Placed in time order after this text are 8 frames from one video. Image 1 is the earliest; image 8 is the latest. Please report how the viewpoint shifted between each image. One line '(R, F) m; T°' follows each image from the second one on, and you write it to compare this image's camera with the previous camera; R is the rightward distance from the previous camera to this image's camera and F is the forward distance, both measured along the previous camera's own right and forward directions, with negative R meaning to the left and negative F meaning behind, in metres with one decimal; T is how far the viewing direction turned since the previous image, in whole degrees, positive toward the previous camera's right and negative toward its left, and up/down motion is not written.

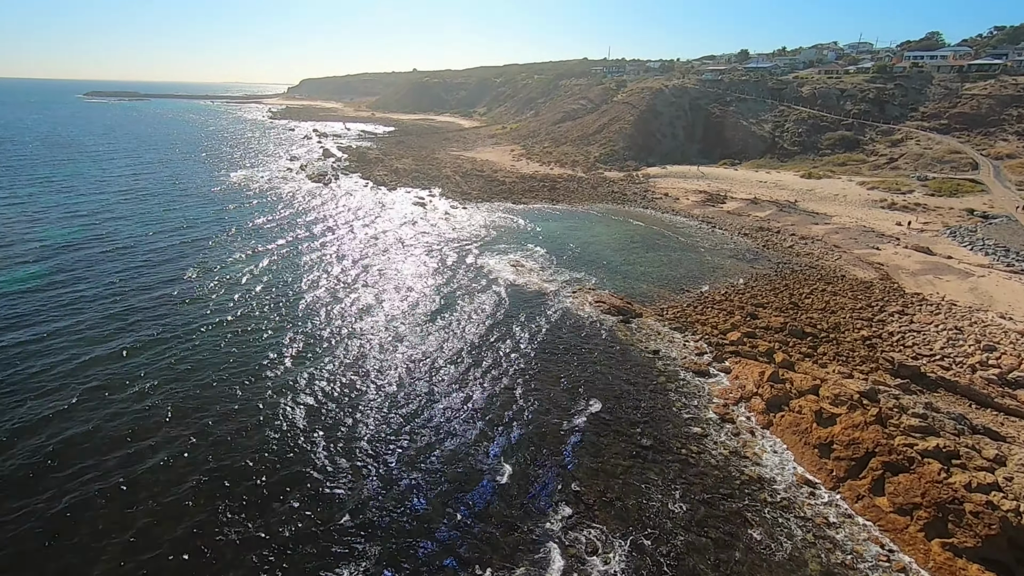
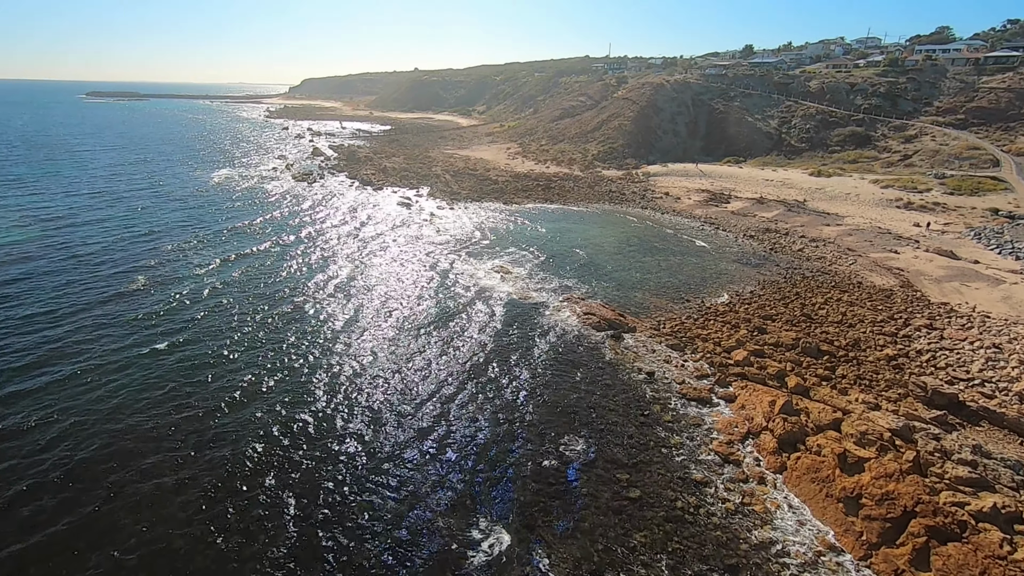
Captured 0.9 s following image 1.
(+1.1, +2.8) m; 0°
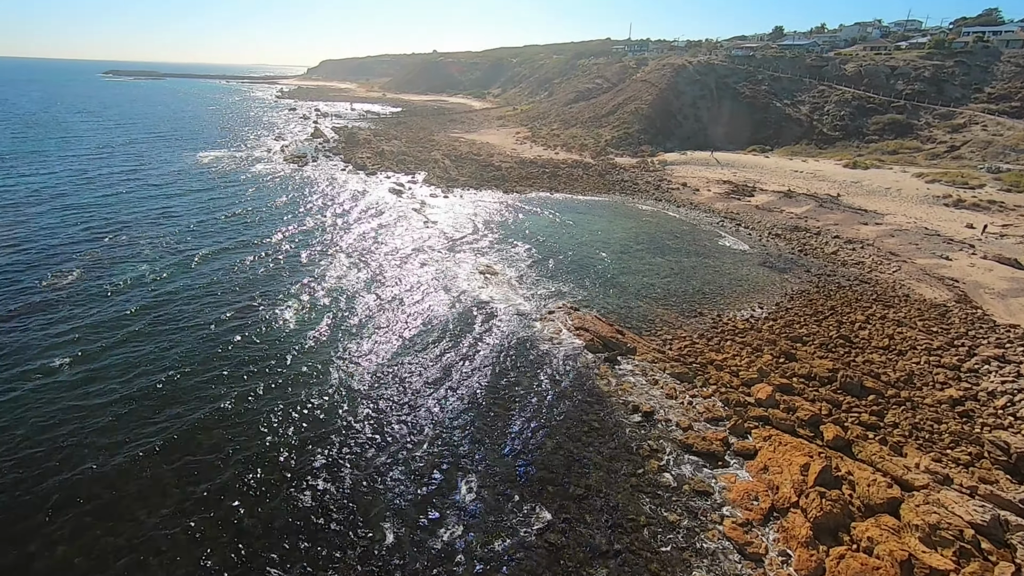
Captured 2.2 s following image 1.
(+1.4, +3.9) m; -2°
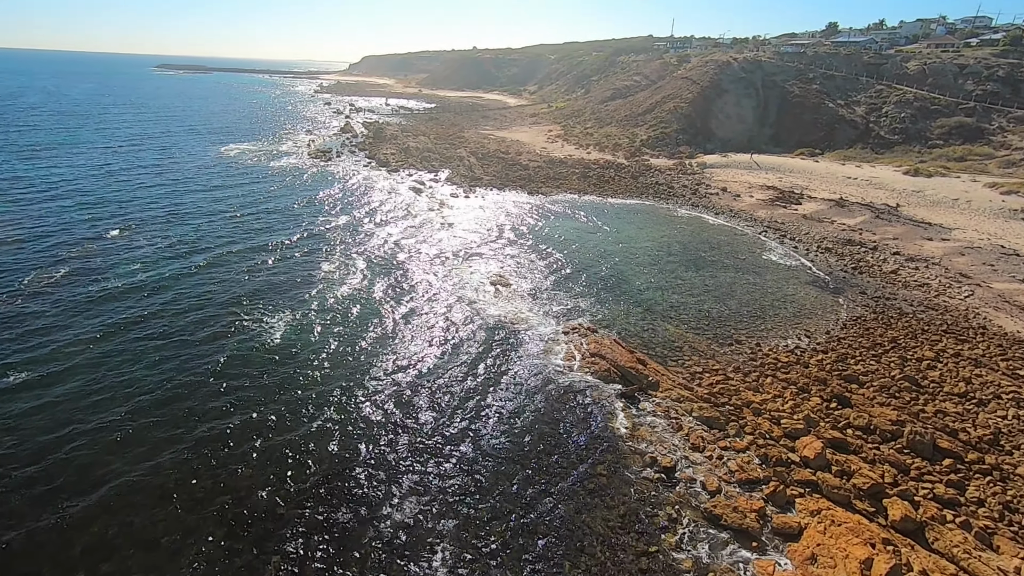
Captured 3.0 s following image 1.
(+0.8, +2.4) m; -4°
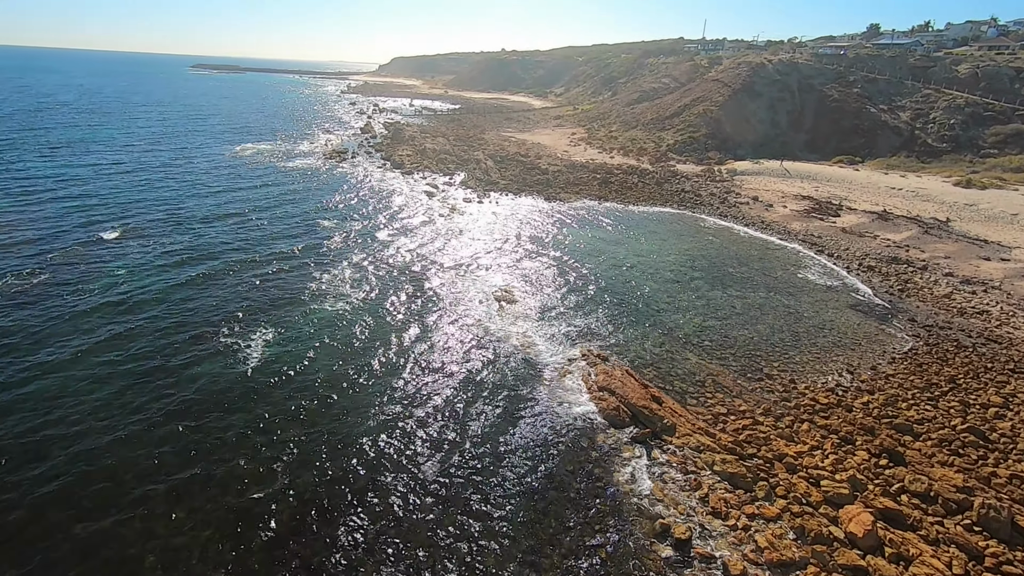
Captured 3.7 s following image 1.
(+0.7, +2.0) m; -3°
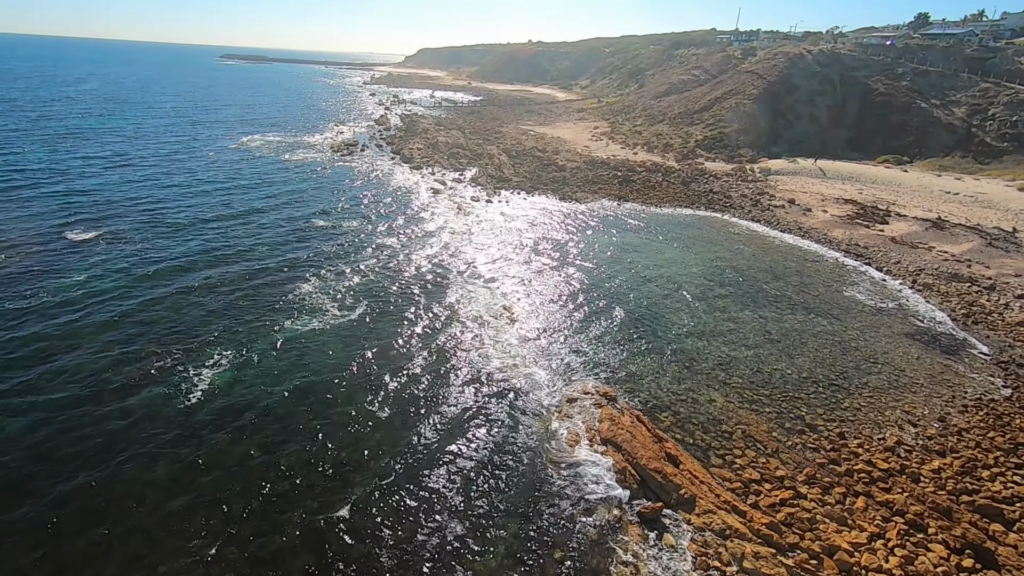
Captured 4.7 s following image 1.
(+0.8, +2.8) m; -2°
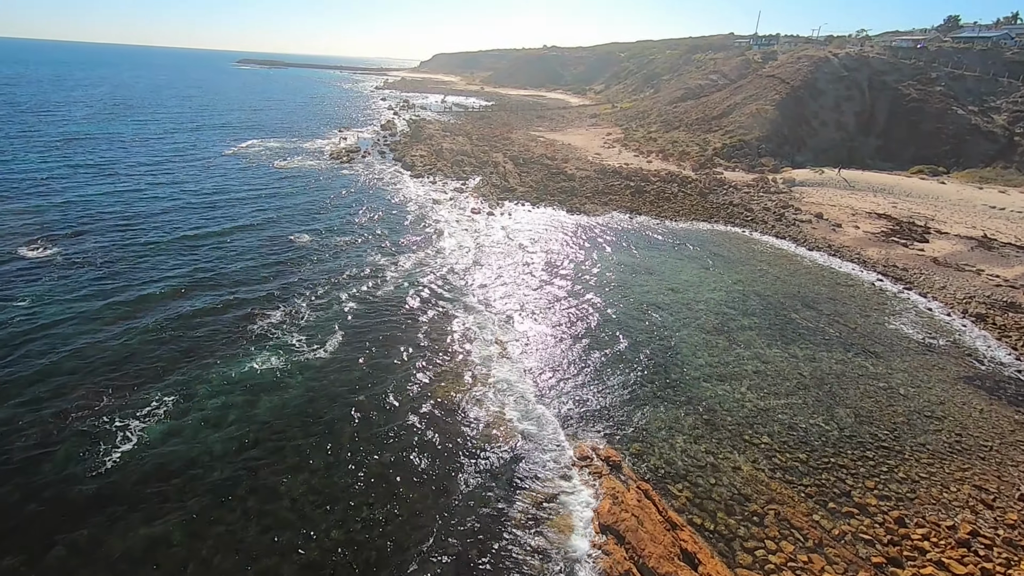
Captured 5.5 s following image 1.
(+0.7, +2.5) m; -1°
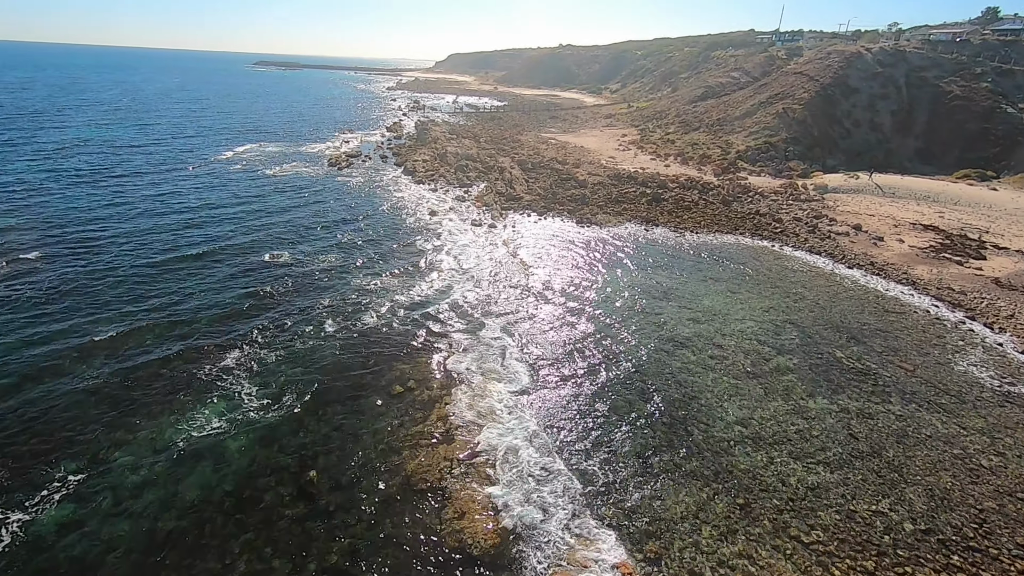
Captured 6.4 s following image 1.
(+0.7, +2.9) m; -2°
